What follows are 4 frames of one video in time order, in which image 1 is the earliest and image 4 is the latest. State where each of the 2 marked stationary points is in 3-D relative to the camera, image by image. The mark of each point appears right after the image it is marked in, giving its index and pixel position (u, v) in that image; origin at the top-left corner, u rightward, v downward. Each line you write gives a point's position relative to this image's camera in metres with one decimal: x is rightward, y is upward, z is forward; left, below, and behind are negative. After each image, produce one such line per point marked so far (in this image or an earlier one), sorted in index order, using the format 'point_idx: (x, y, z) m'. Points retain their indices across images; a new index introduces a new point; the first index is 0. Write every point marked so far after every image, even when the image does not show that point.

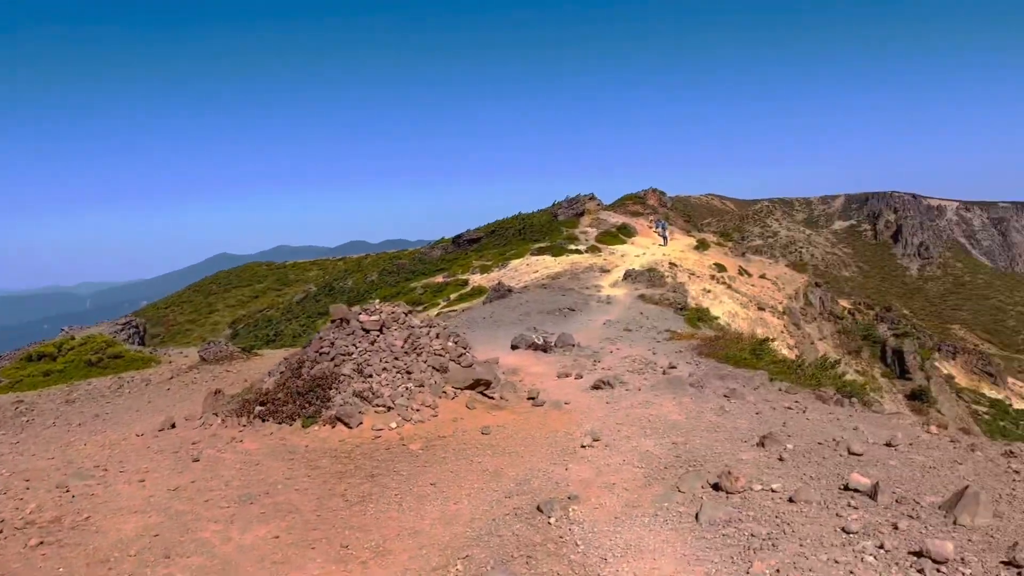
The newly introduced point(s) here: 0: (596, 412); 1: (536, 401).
0: (+1.7, -2.4, +11.1) m
1: (+0.6, -2.4, +11.9) m
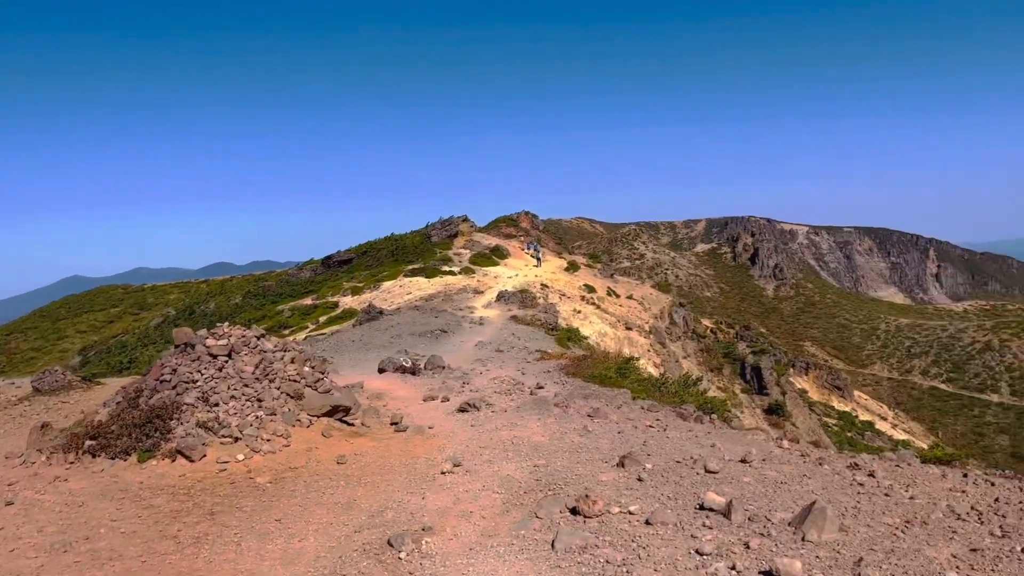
0: (-0.9, -2.7, +10.4) m
1: (-2.2, -2.7, +11.0) m
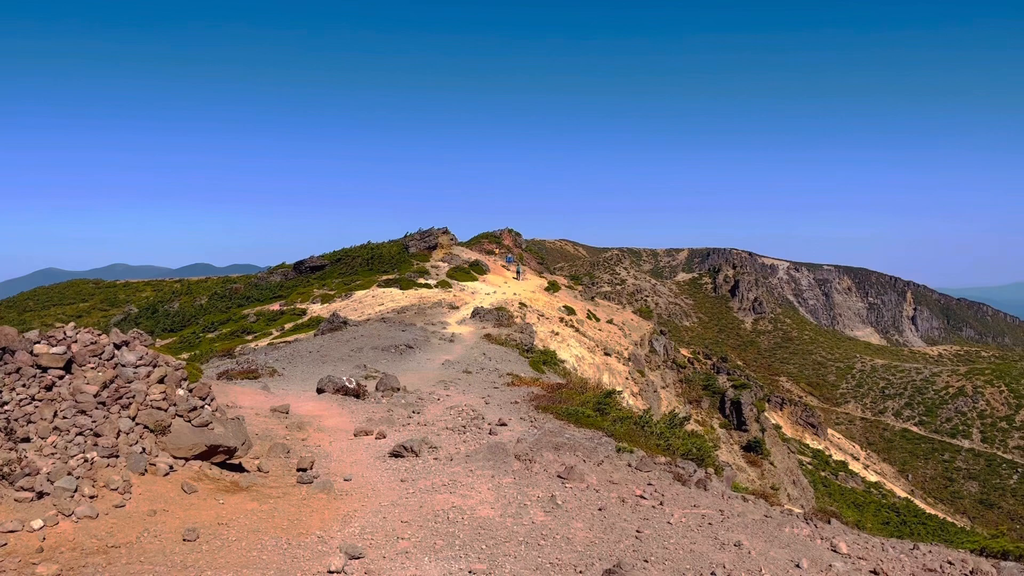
0: (-1.7, -2.8, +7.6) m
1: (-3.0, -2.8, +8.2) m
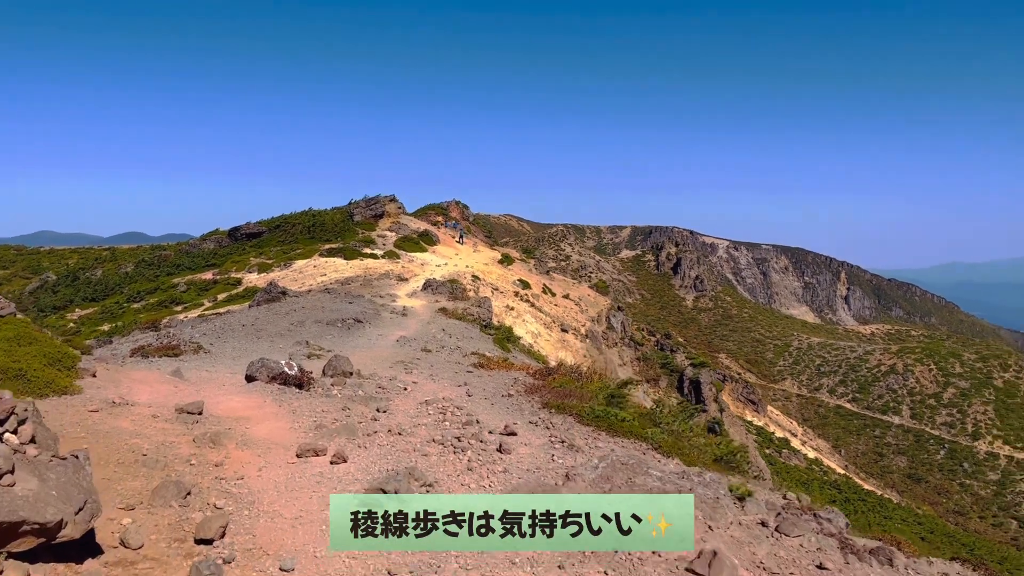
0: (-1.1, -2.3, +4.0) m
1: (-2.4, -2.2, +4.3) m
